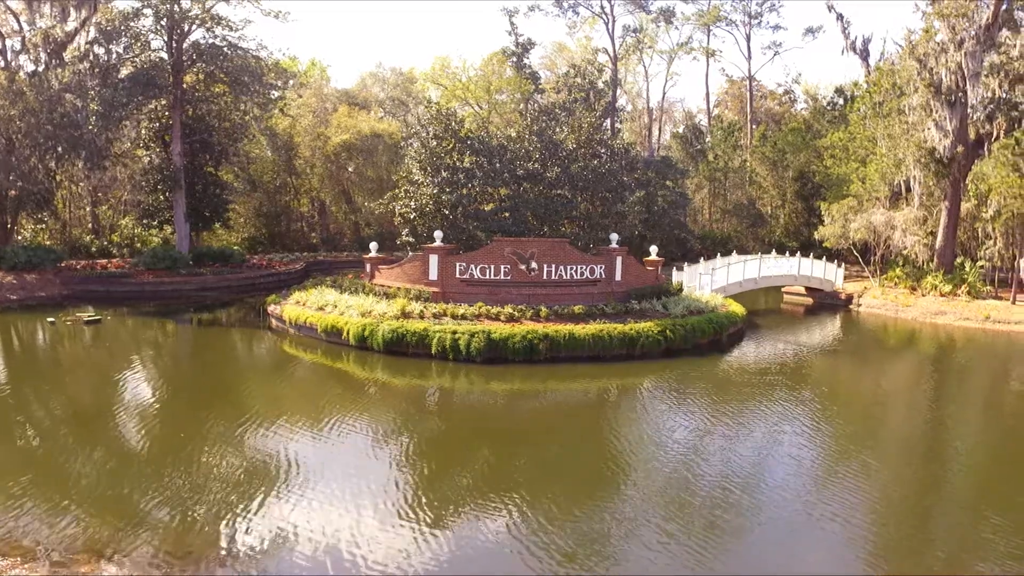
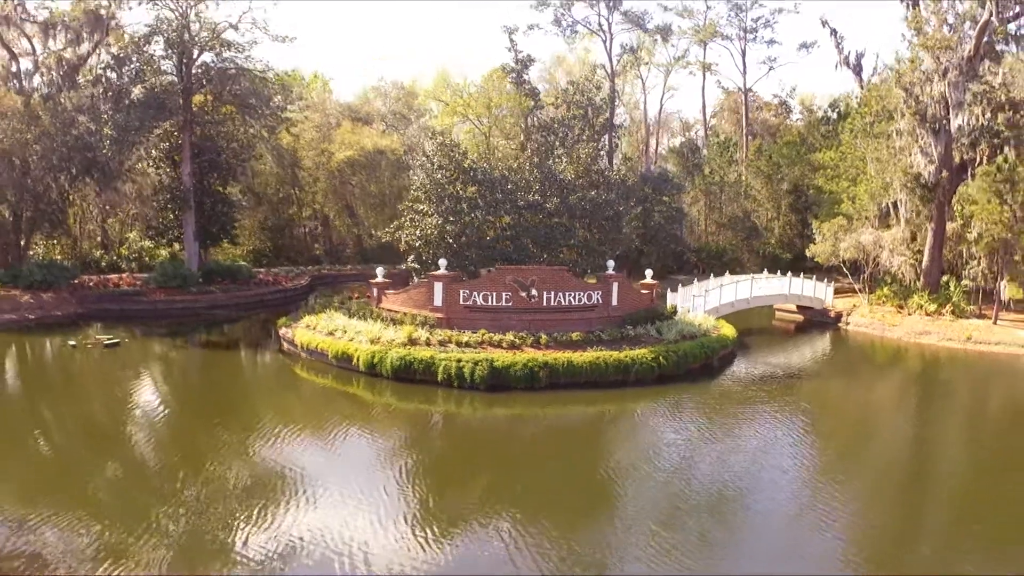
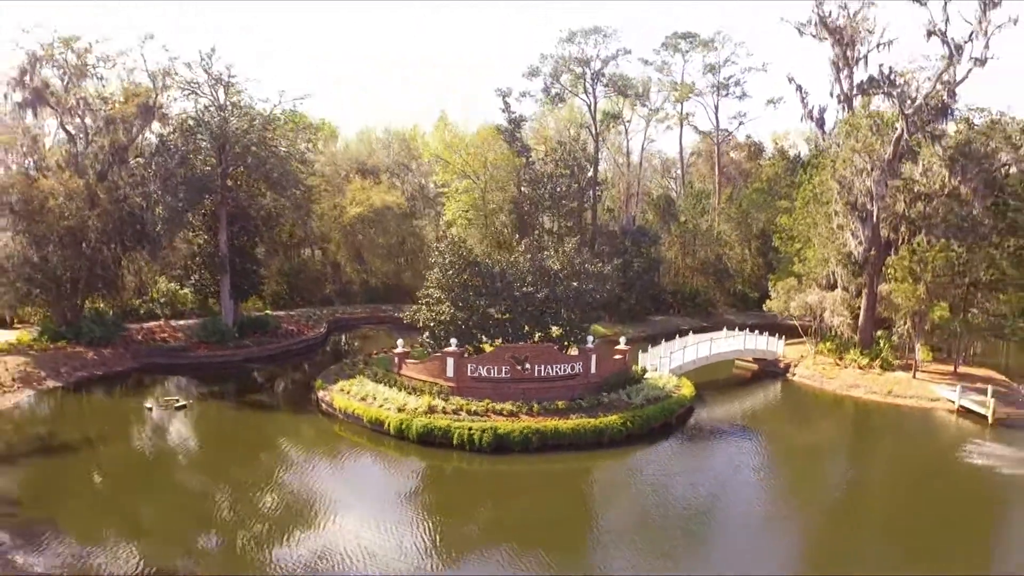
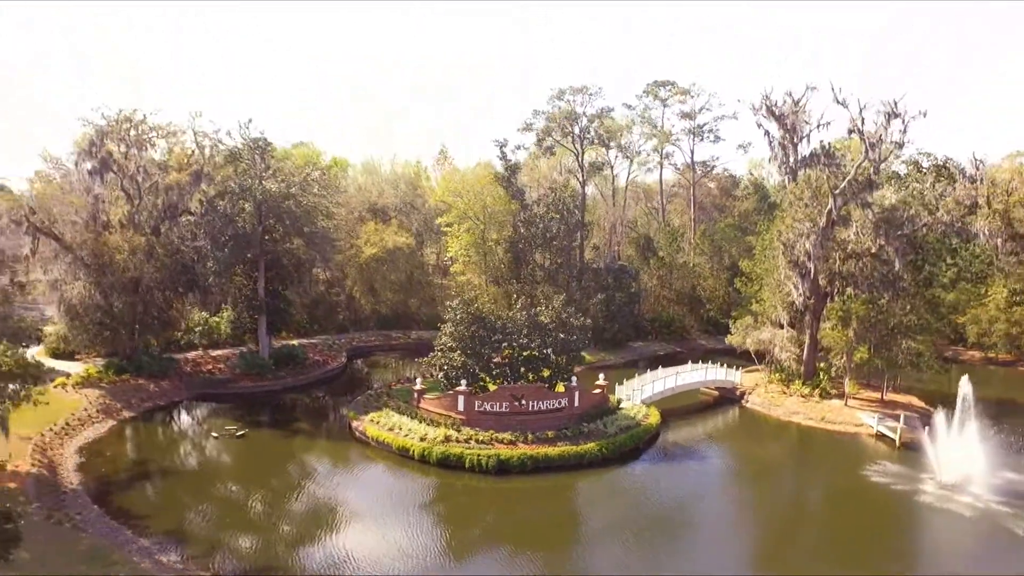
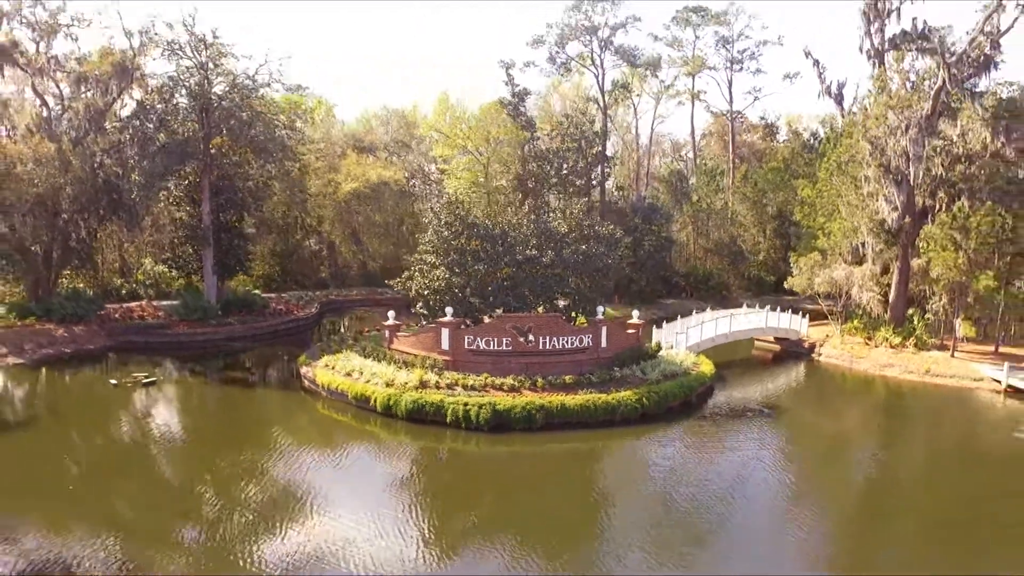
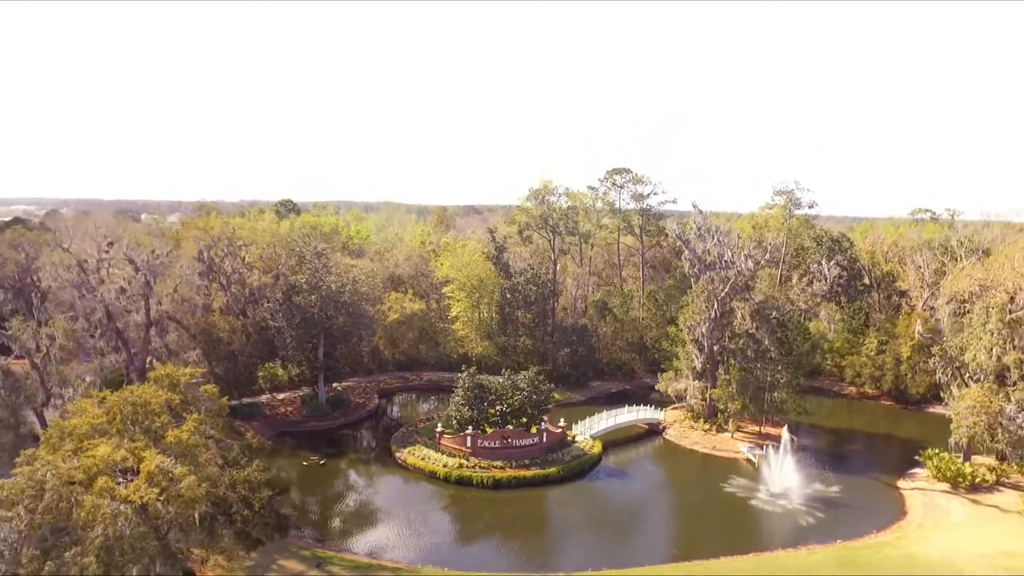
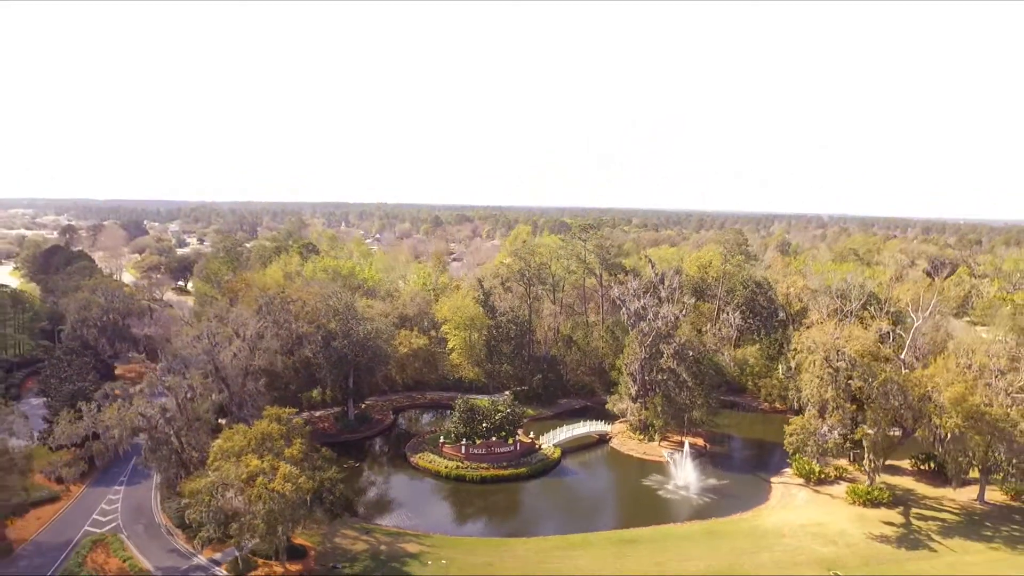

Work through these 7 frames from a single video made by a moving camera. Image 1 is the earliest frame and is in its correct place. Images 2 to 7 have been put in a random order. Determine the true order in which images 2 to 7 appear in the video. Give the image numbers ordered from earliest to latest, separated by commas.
2, 5, 3, 4, 6, 7
